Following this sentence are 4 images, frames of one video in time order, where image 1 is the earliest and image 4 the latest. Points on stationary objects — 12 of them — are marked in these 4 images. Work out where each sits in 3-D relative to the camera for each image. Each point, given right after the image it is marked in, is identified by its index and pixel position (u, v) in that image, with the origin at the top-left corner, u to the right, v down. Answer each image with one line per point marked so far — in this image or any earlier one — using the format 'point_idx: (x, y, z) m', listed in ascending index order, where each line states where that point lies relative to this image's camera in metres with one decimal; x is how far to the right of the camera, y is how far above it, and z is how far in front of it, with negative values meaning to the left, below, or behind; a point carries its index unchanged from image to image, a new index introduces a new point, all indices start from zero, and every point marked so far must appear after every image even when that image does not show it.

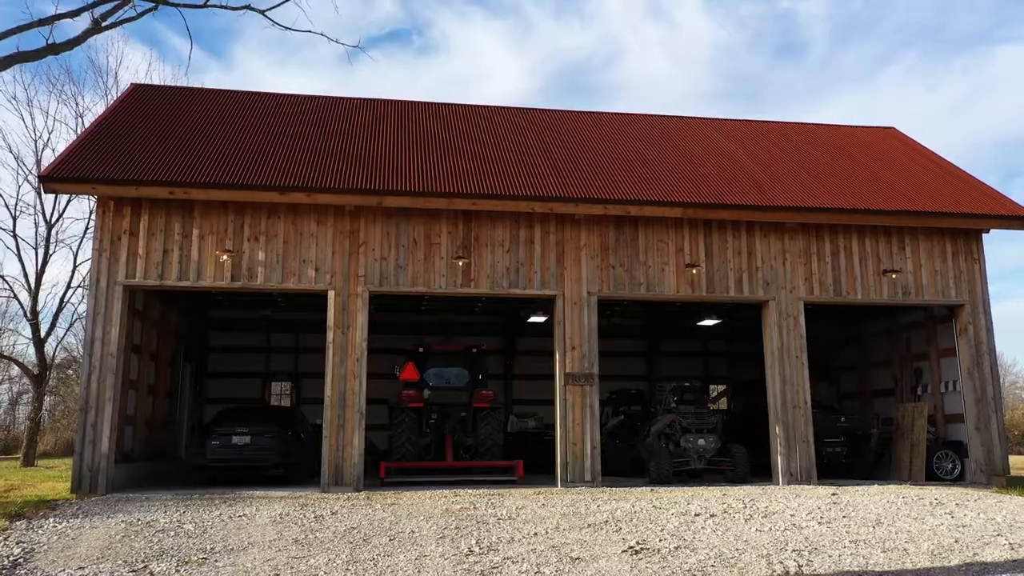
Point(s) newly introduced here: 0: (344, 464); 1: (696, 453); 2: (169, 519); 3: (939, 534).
0: (-2.0, -2.1, +9.9) m
1: (+2.5, -2.3, +11.2) m
2: (-3.2, -2.2, +7.7) m
3: (+3.5, -2.0, +6.7) m
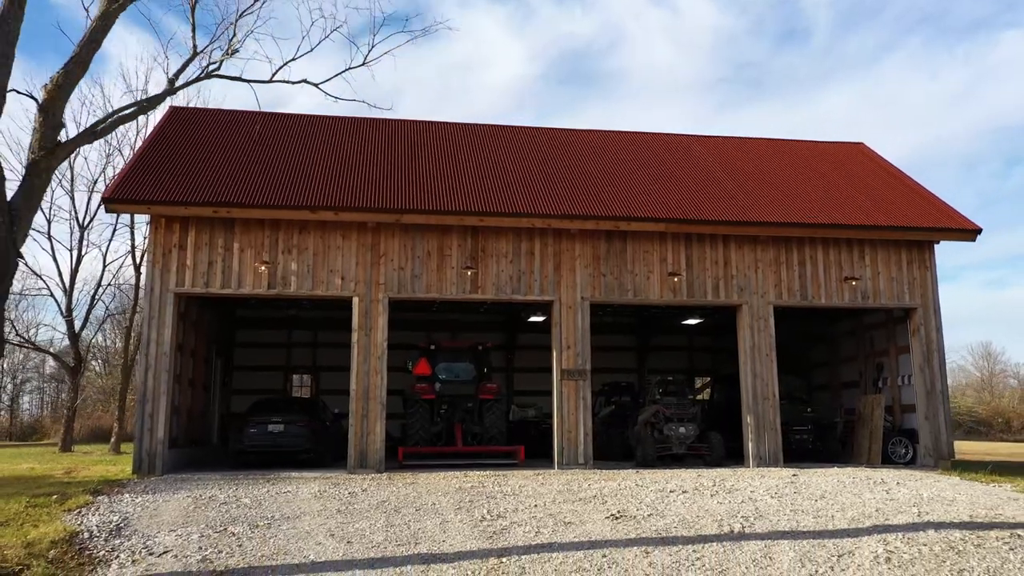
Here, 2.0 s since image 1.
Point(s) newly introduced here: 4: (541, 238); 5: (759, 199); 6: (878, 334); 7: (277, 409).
0: (-2.0, -2.2, +11.3) m
1: (+2.6, -2.3, +12.6) m
2: (-3.2, -2.3, +9.1) m
3: (+3.5, -2.2, +8.1) m
4: (+0.4, +0.7, +12.1) m
5: (+4.0, +1.4, +13.0) m
6: (+6.5, -0.8, +14.3) m
7: (-3.6, -1.8, +12.5) m
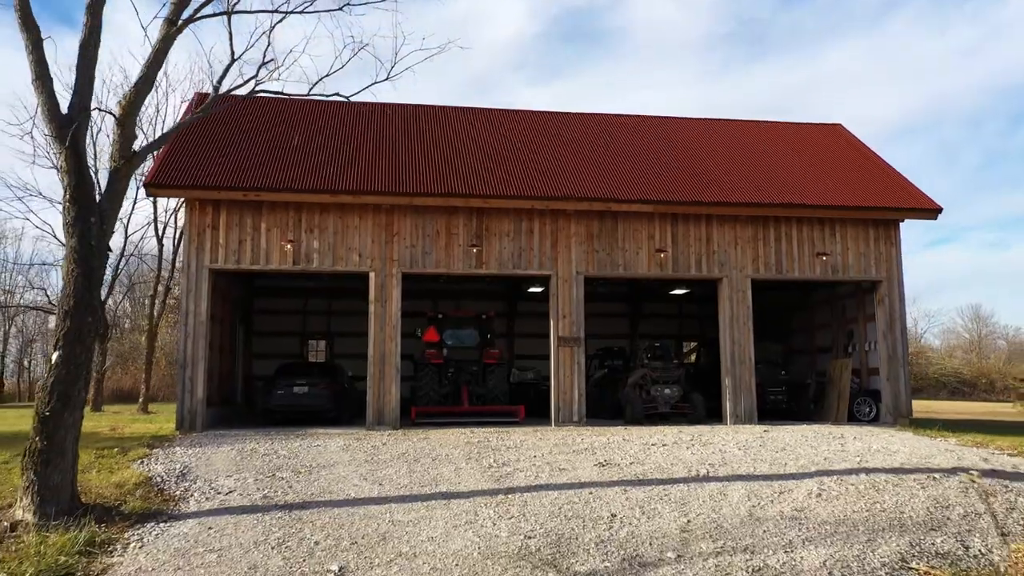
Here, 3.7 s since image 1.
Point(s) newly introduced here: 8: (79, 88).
0: (-2.0, -1.9, +12.7) m
1: (+2.6, -1.9, +13.9) m
2: (-3.2, -2.0, +10.5) m
3: (+3.6, -1.9, +9.5) m
4: (+0.4, +1.2, +13.3) m
5: (+4.0, +1.9, +14.2) m
6: (+6.5, -0.3, +15.6) m
7: (-3.6, -1.4, +13.8) m
8: (-3.8, +1.8, +7.1) m
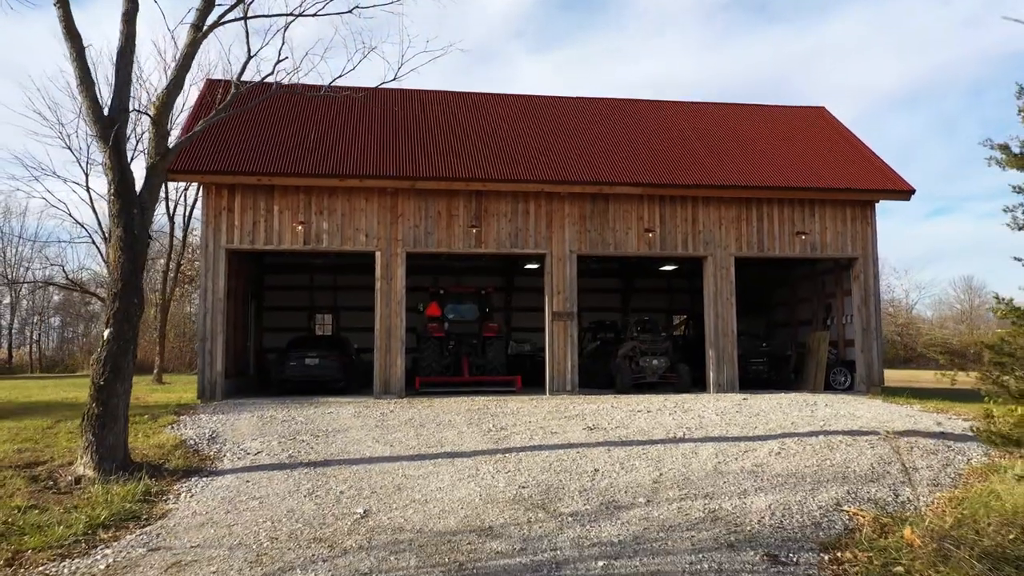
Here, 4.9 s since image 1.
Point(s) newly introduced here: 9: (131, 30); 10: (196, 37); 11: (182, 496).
0: (-2.0, -1.5, +13.6) m
1: (+2.5, -1.5, +14.9) m
2: (-3.2, -1.8, +11.4) m
3: (+3.5, -1.7, +10.4) m
4: (+0.4, +1.5, +14.2) m
5: (+3.9, +2.3, +15.0) m
6: (+6.4, +0.2, +16.5) m
7: (-3.7, -1.0, +14.8) m
8: (-3.8, +1.9, +7.9) m
9: (-3.8, +2.6, +8.1) m
10: (-3.4, +2.7, +8.8) m
11: (-2.7, -1.7, +6.5) m
